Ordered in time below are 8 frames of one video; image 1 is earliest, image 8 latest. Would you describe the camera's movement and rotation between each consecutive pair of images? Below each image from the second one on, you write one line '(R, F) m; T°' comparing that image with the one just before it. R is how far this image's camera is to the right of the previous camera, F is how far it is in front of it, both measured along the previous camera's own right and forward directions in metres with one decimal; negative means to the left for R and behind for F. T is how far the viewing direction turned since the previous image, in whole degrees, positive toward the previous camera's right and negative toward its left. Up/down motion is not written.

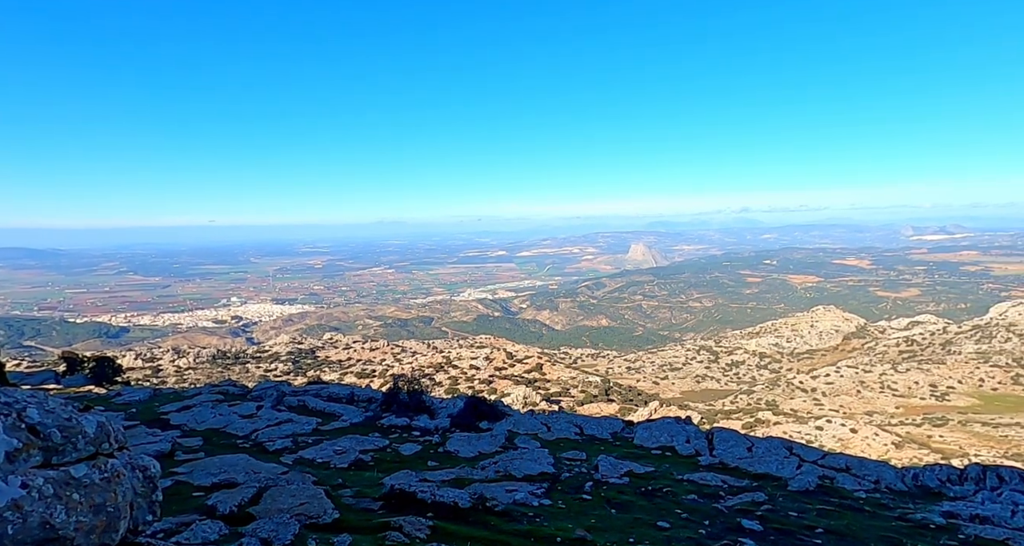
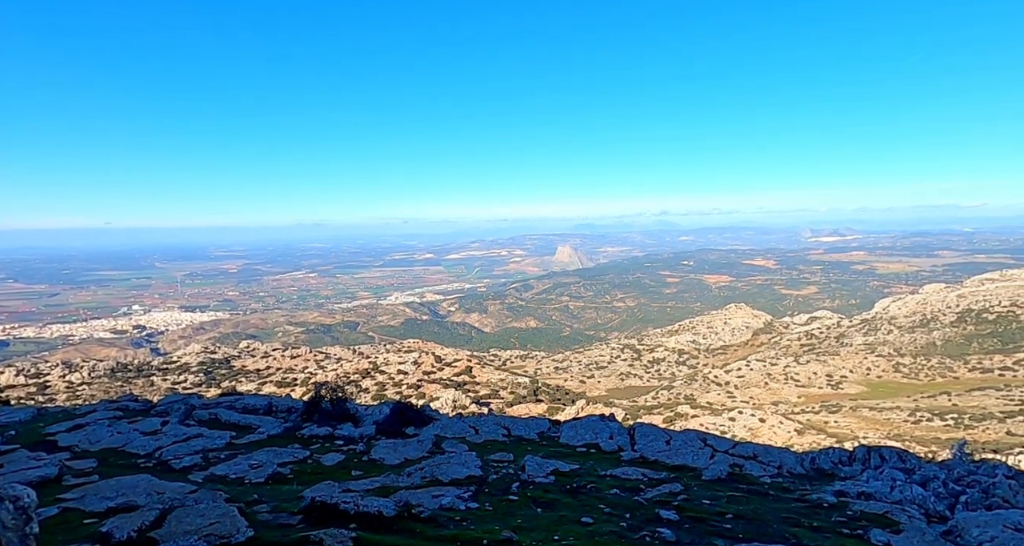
(+0.5, -0.8) m; +6°
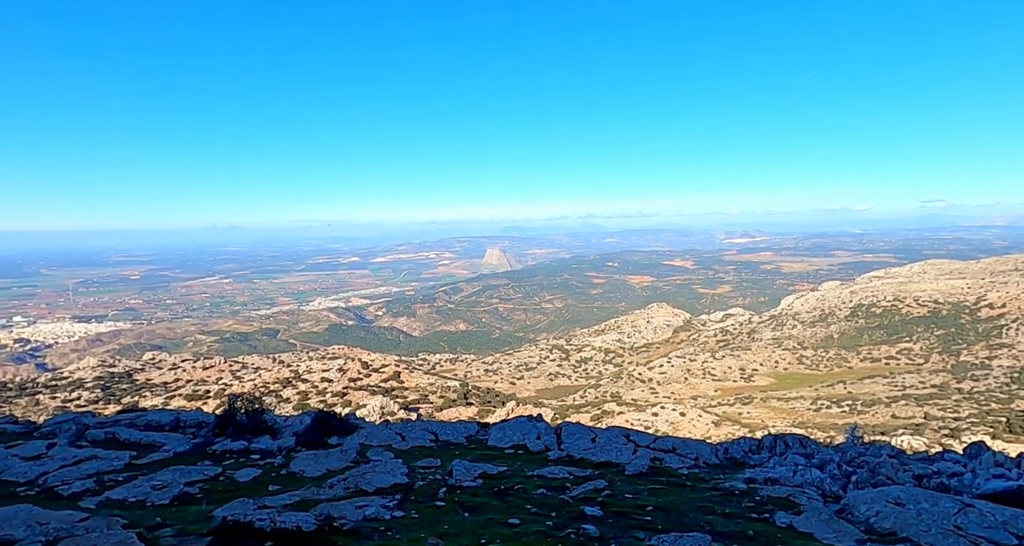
(+0.6, +0.3) m; +6°
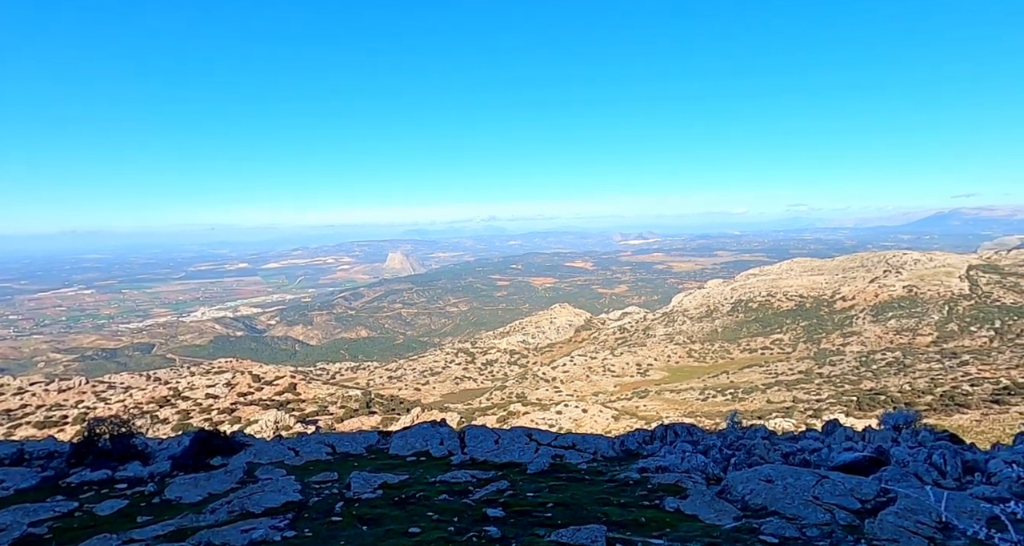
(+0.9, +1.4) m; +8°
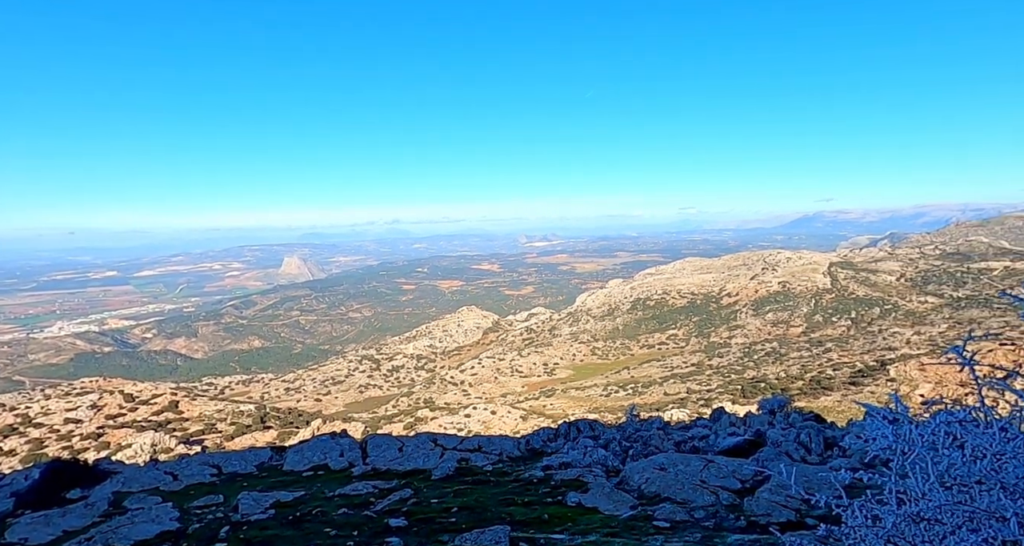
(+1.0, +2.6) m; +8°
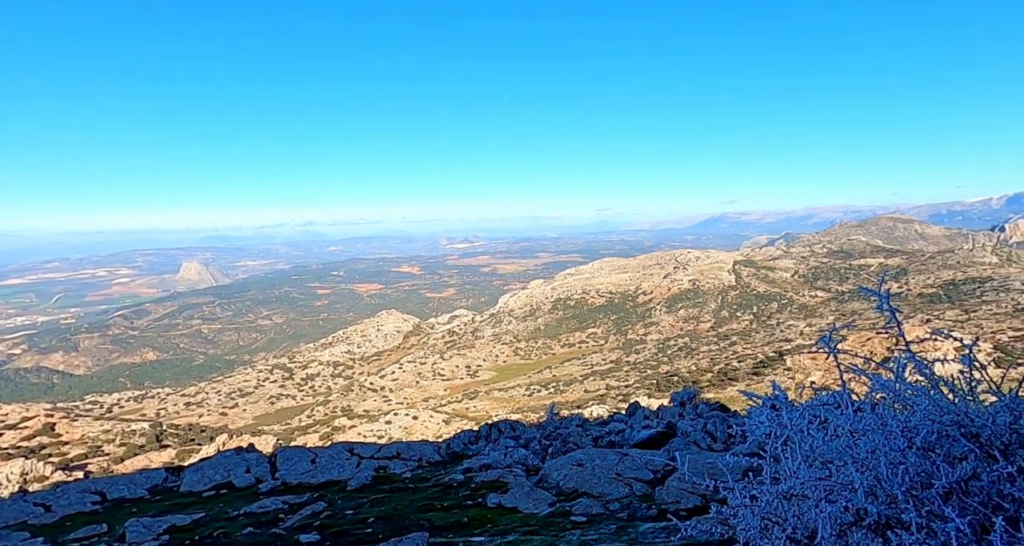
(+1.2, +3.0) m; +7°
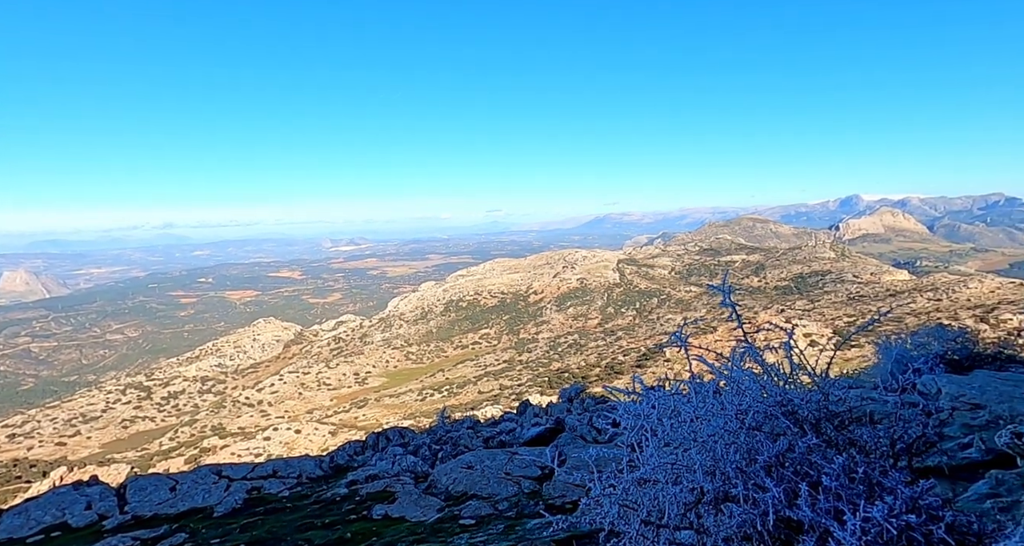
(+1.5, +7.1) m; +10°
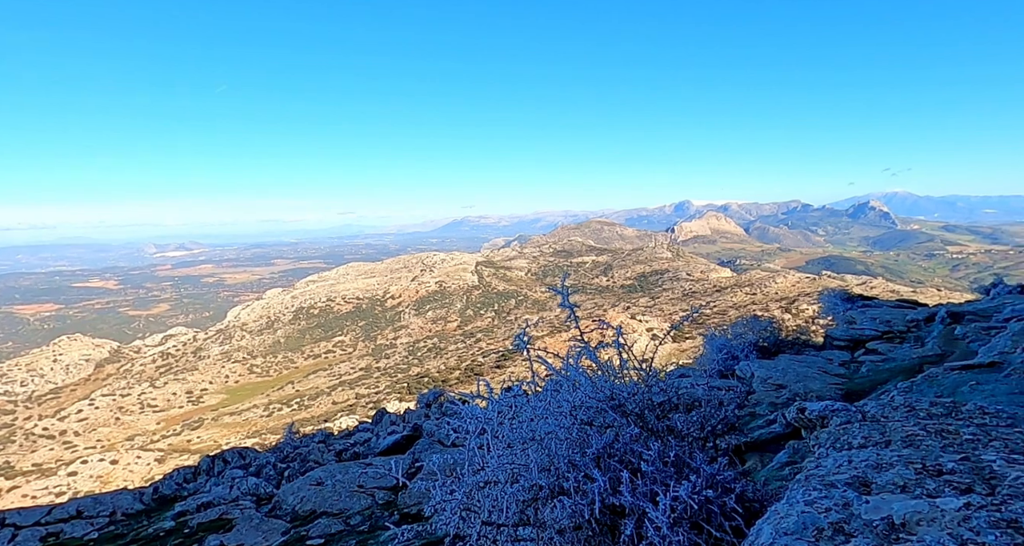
(+3.7, +2.7) m; +13°
